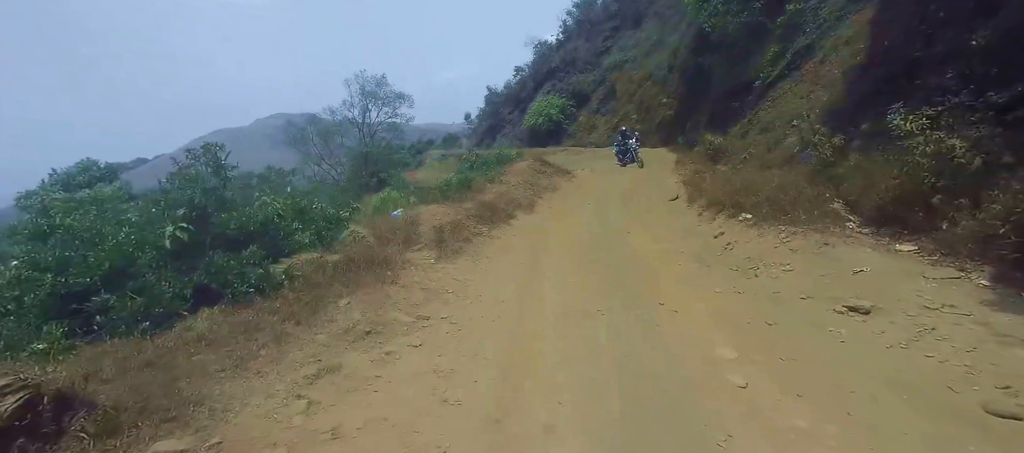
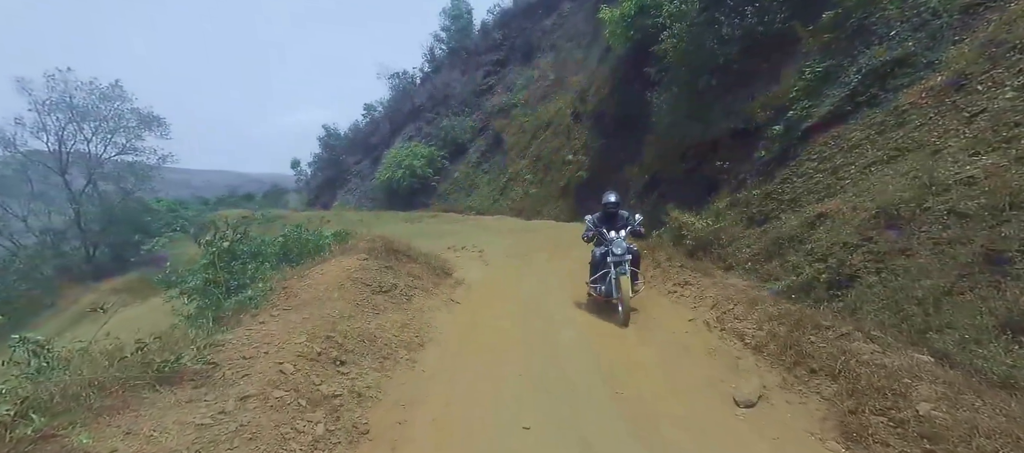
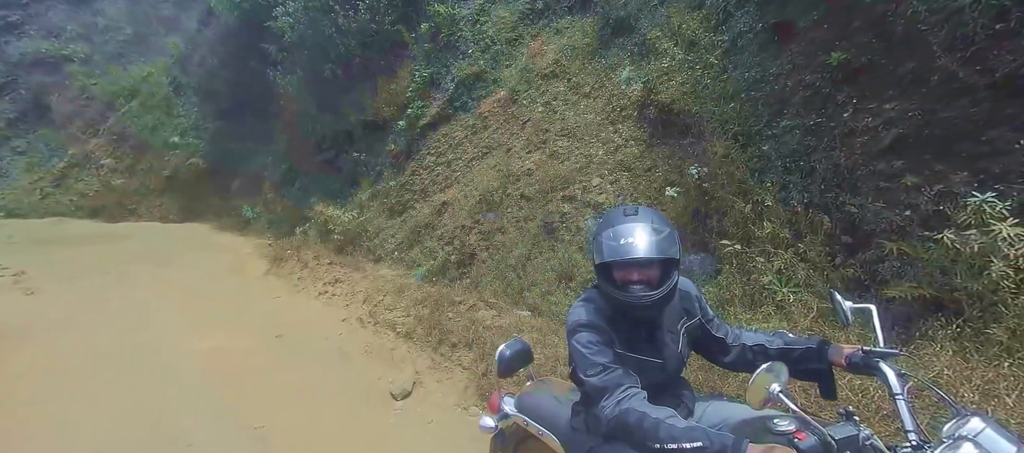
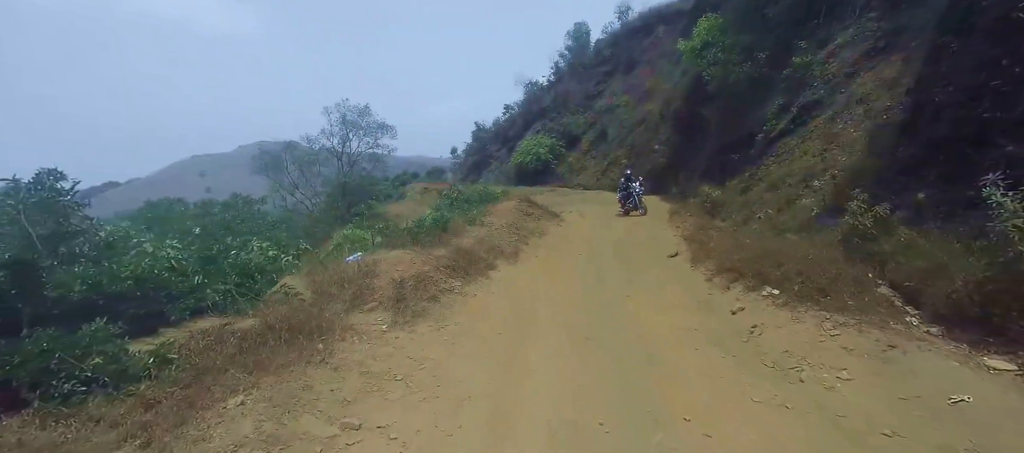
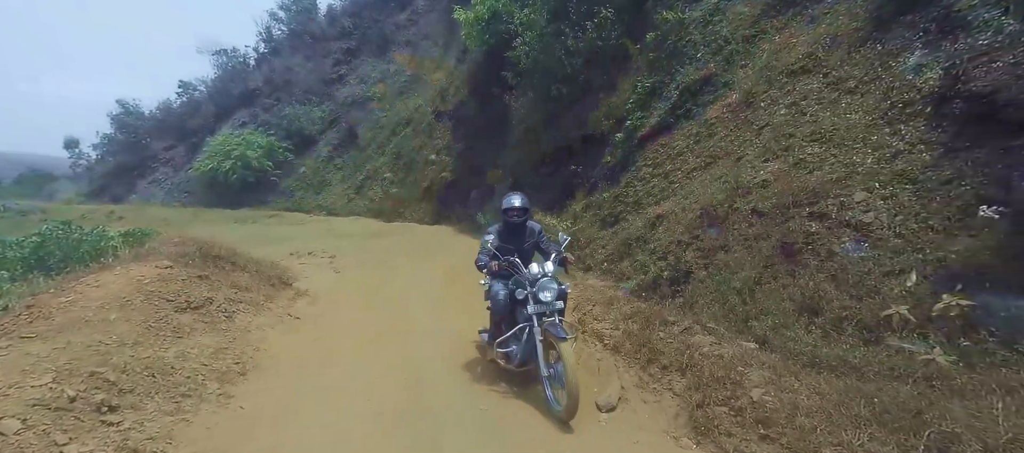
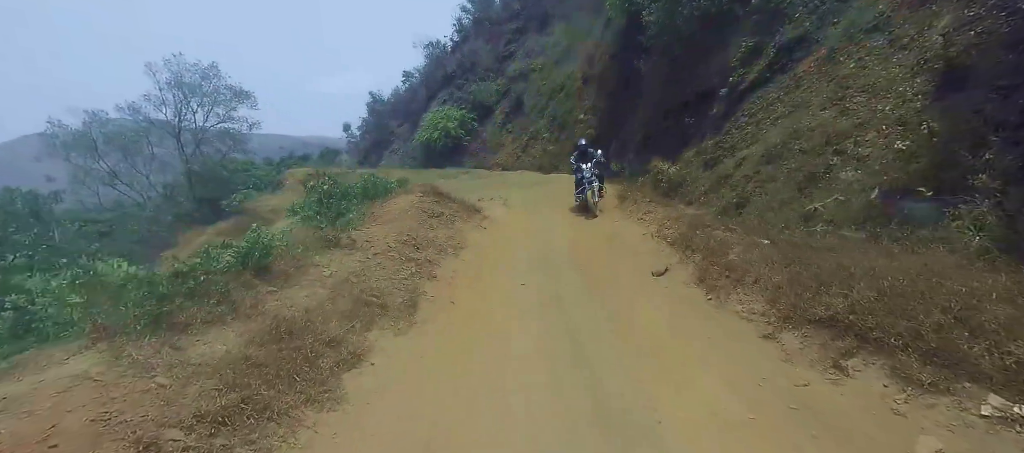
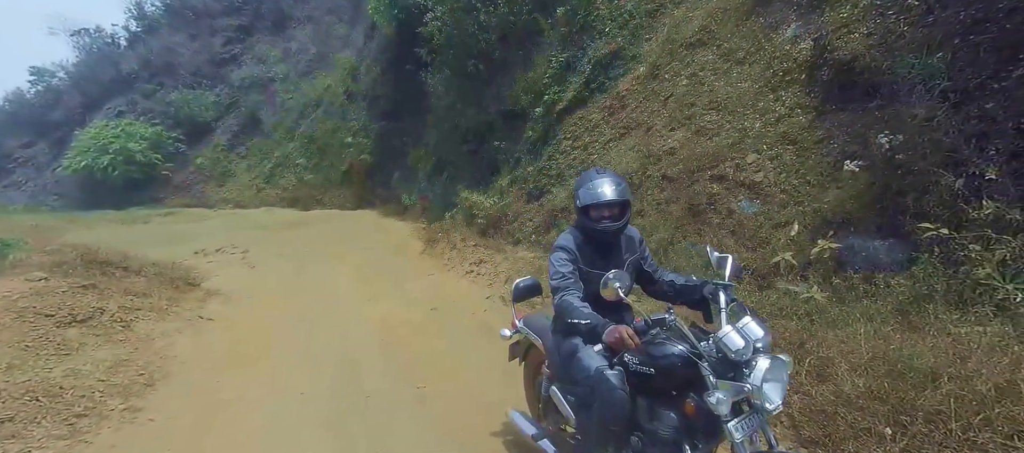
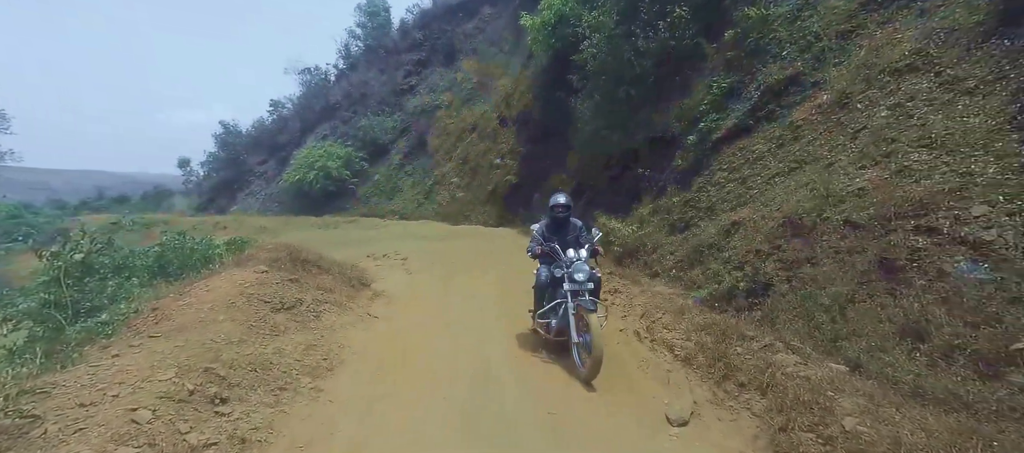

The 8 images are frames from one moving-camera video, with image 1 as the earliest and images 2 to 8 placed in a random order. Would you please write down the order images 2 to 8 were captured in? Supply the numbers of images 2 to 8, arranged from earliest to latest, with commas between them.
4, 6, 2, 8, 5, 7, 3
